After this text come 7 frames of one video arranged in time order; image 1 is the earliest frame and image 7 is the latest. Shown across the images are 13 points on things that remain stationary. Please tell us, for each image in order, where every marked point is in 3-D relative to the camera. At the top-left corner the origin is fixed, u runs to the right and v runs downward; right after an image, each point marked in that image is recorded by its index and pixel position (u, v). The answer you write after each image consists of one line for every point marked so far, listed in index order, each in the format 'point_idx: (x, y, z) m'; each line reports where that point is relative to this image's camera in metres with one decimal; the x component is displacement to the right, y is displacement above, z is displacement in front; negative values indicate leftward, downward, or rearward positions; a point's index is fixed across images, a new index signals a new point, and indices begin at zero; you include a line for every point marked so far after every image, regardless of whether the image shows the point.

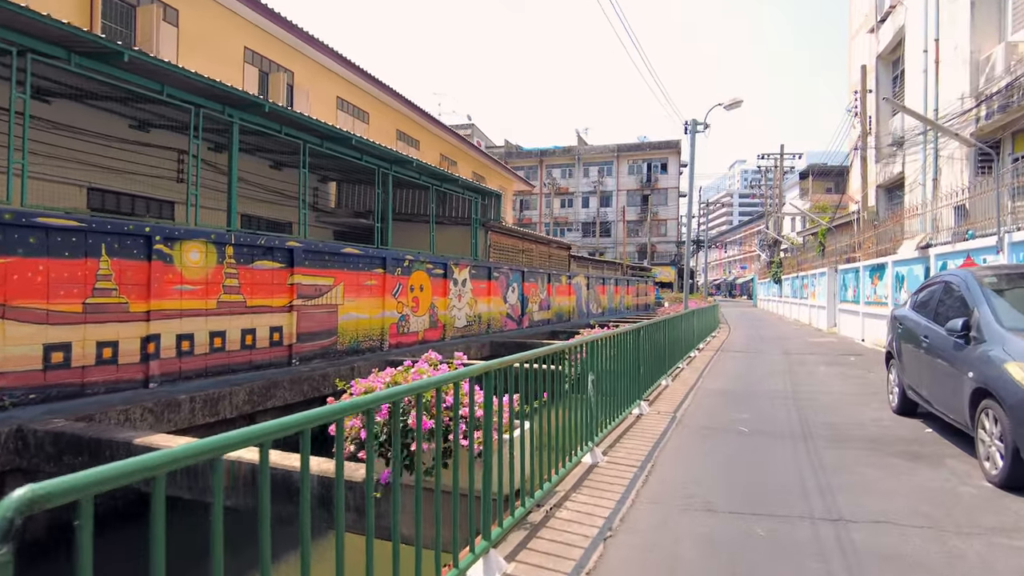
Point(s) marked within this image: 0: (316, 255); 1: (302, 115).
0: (-2.9, +0.5, +10.3) m
1: (-3.0, +2.4, +9.6) m
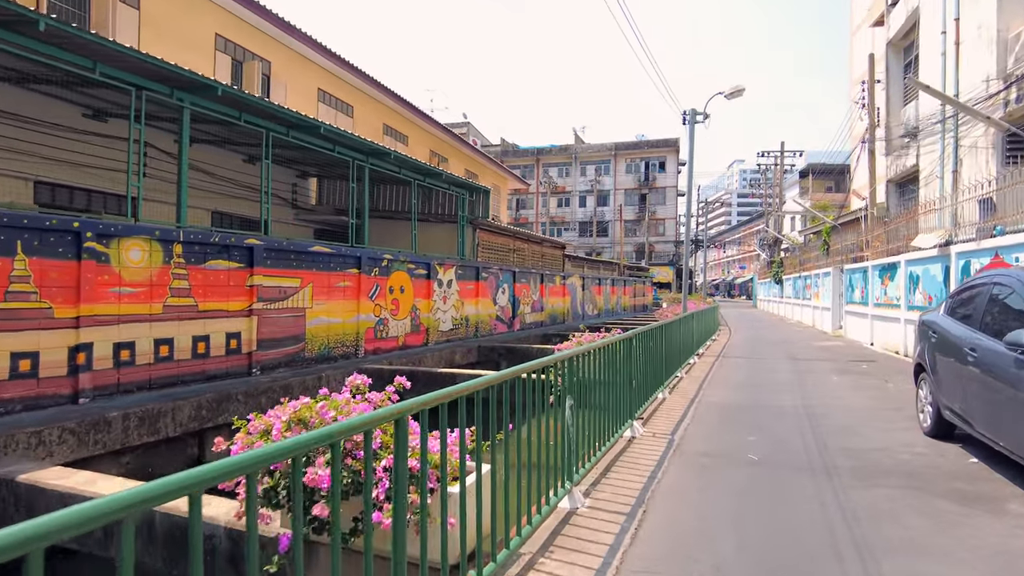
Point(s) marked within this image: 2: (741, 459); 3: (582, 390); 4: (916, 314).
0: (-3.1, +0.4, +9.5) m
1: (-3.2, +2.4, +8.8) m
2: (+1.7, -1.3, +5.1) m
3: (+0.6, -0.7, +5.2) m
4: (+6.5, -0.4, +11.0) m
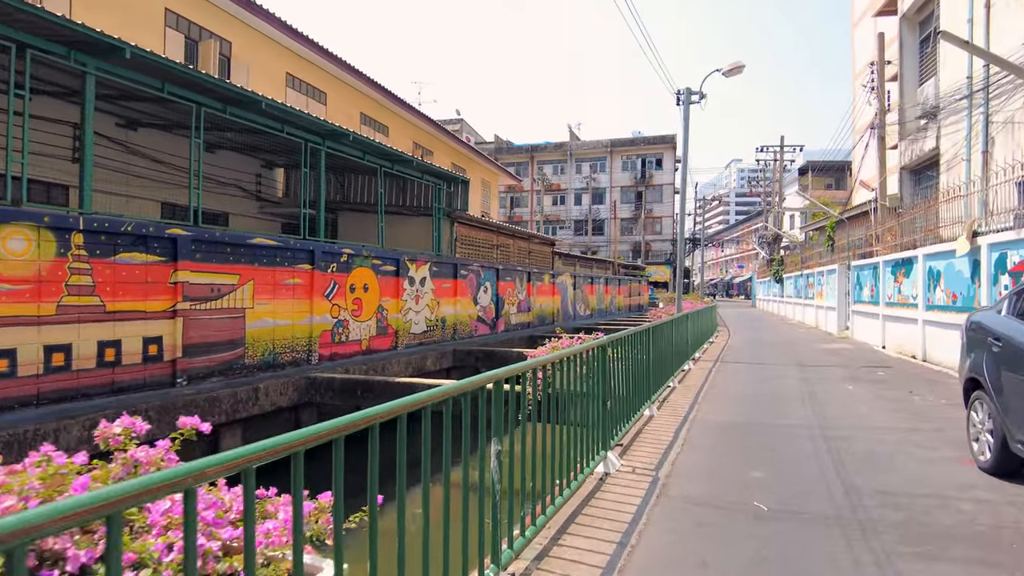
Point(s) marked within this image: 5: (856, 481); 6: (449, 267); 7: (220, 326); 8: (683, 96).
0: (-3.5, +0.5, +8.3) m
1: (-3.6, +2.4, +7.6) m
2: (+1.3, -1.2, +3.9) m
3: (+0.2, -0.7, +4.0) m
4: (+6.1, -0.4, +9.9) m
5: (+2.2, -1.2, +4.3) m
6: (-1.3, +0.4, +14.0) m
7: (-3.5, -0.5, +8.3) m
8: (+3.0, +3.3, +12.0) m
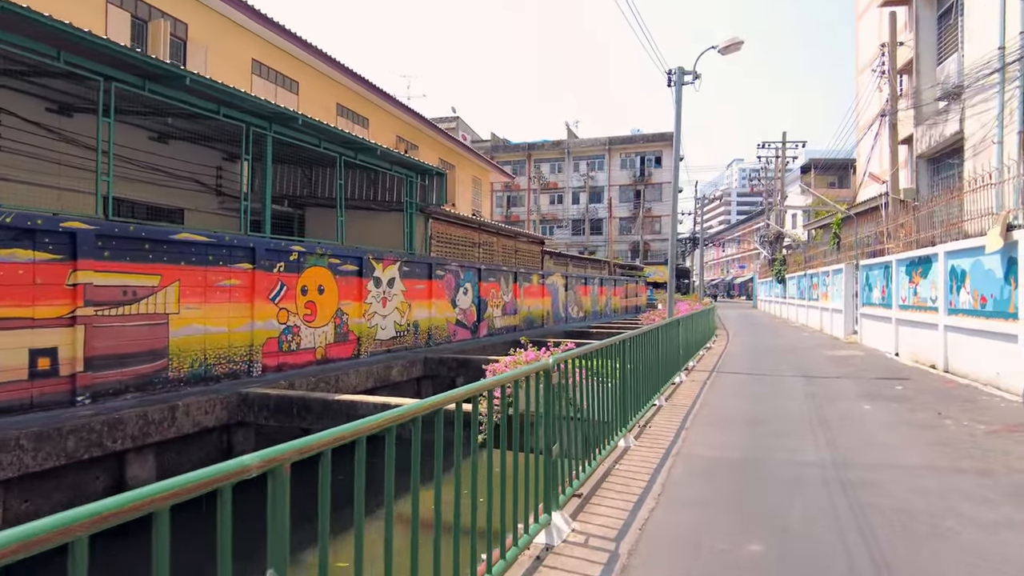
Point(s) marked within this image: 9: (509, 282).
0: (-3.9, +0.4, +7.1) m
1: (-4.0, +2.4, +6.4) m
2: (+0.9, -1.3, +2.8) m
3: (-0.2, -0.7, +2.9) m
4: (+5.7, -0.4, +8.7) m
5: (+1.8, -1.2, +3.2) m
6: (-1.7, +0.4, +12.8) m
7: (-3.9, -0.5, +7.2) m
8: (+2.6, +3.3, +10.9) m
9: (-0.1, +0.1, +17.3) m
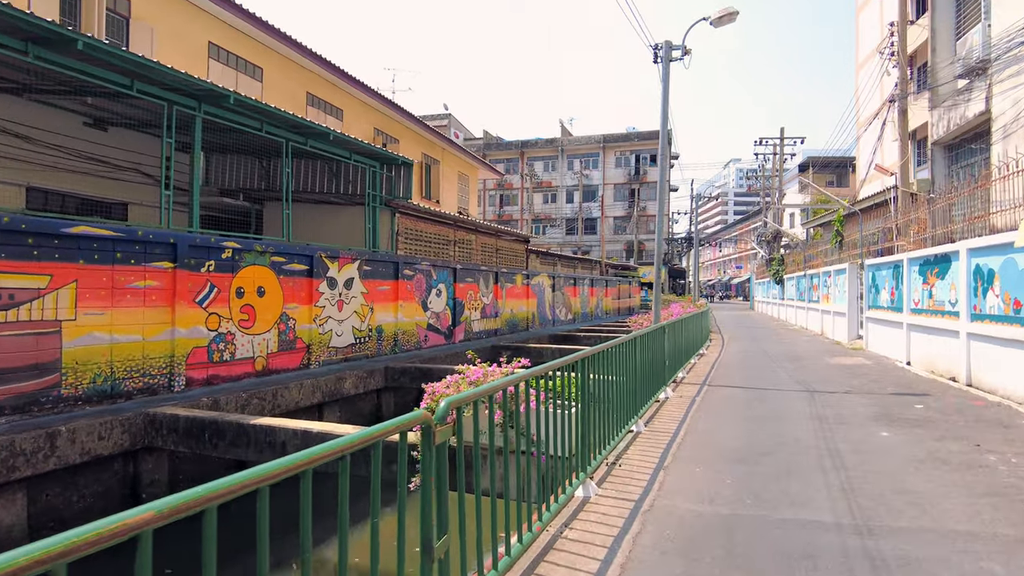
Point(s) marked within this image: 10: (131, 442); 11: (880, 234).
0: (-4.4, +0.4, +6.0) m
1: (-4.4, +2.4, +5.3) m
2: (+0.5, -1.3, +1.6) m
3: (-0.6, -0.7, +1.7) m
4: (+5.2, -0.4, +7.6) m
5: (+1.3, -1.3, +2.1) m
6: (-2.1, +0.4, +11.7) m
7: (-4.3, -0.5, +6.0) m
8: (+2.1, +3.3, +9.7) m
9: (-0.5, +0.1, +16.1) m
10: (-3.5, -1.4, +6.4) m
11: (+7.1, +1.0, +13.4) m
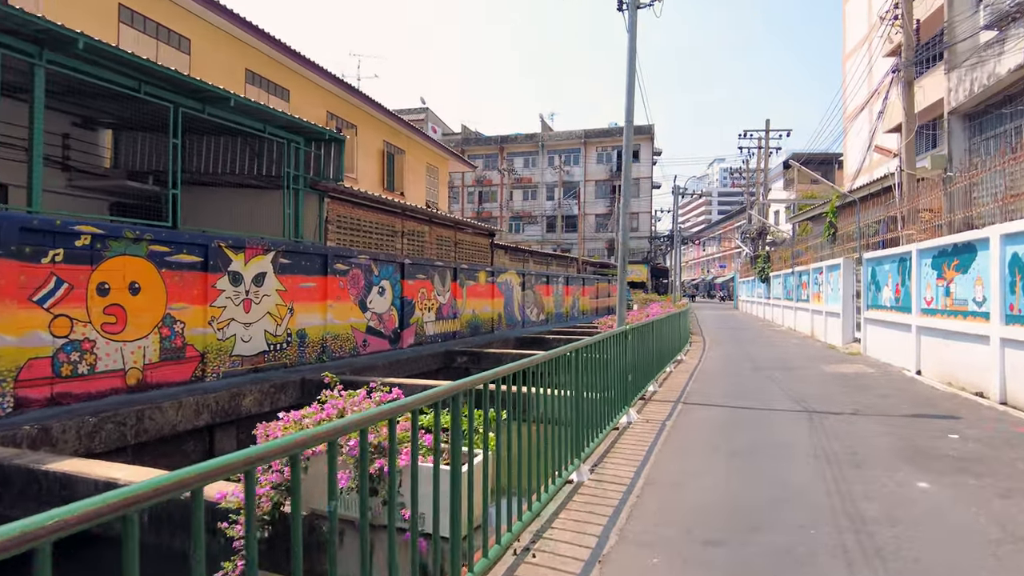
0: (-5.0, +0.5, +4.2) m
1: (-5.1, +2.4, +3.5) m
2: (-0.1, -1.2, 0.0) m
3: (-1.2, -0.7, +0.1) m
4: (+4.6, -0.4, +6.0) m
5: (+0.8, -1.2, +0.4) m
6: (-2.9, +0.4, +10.0) m
7: (-5.0, -0.5, +4.2) m
8: (+1.4, +3.3, +8.1) m
9: (-1.4, +0.2, +14.4) m
10: (-4.2, -1.4, +4.7) m
11: (+6.3, +1.1, +11.9) m
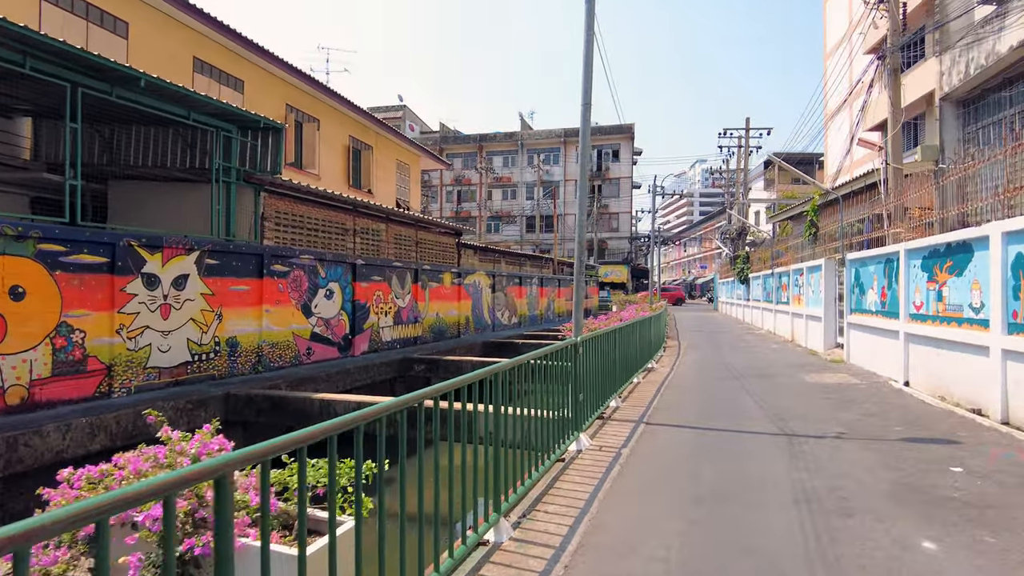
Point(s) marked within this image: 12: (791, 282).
0: (-5.5, +0.4, +3.2) m
1: (-5.5, +2.4, +2.5) m
2: (-0.4, -1.3, -0.9) m
3: (-1.6, -0.7, -0.8) m
4: (+4.0, -0.4, +5.3) m
5: (+0.4, -1.2, -0.4) m
6: (-3.5, +0.4, +9.0) m
7: (-5.5, -0.5, +3.3) m
8: (+0.8, +3.3, +7.3) m
9: (-2.1, +0.1, +13.5) m
10: (-4.7, -1.4, +3.7) m
11: (+5.7, +1.0, +11.2) m
12: (+7.2, +0.2, +17.9) m
